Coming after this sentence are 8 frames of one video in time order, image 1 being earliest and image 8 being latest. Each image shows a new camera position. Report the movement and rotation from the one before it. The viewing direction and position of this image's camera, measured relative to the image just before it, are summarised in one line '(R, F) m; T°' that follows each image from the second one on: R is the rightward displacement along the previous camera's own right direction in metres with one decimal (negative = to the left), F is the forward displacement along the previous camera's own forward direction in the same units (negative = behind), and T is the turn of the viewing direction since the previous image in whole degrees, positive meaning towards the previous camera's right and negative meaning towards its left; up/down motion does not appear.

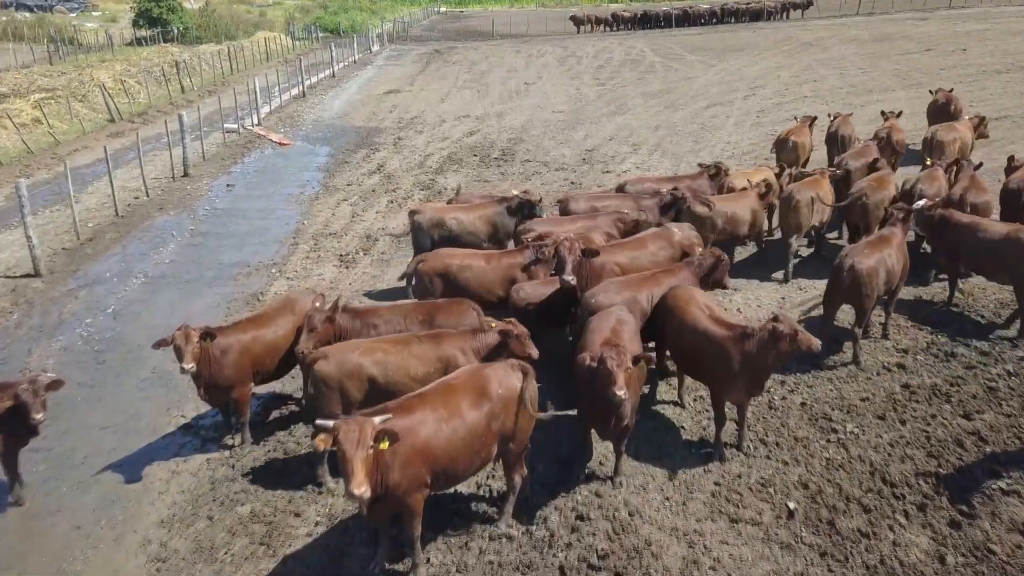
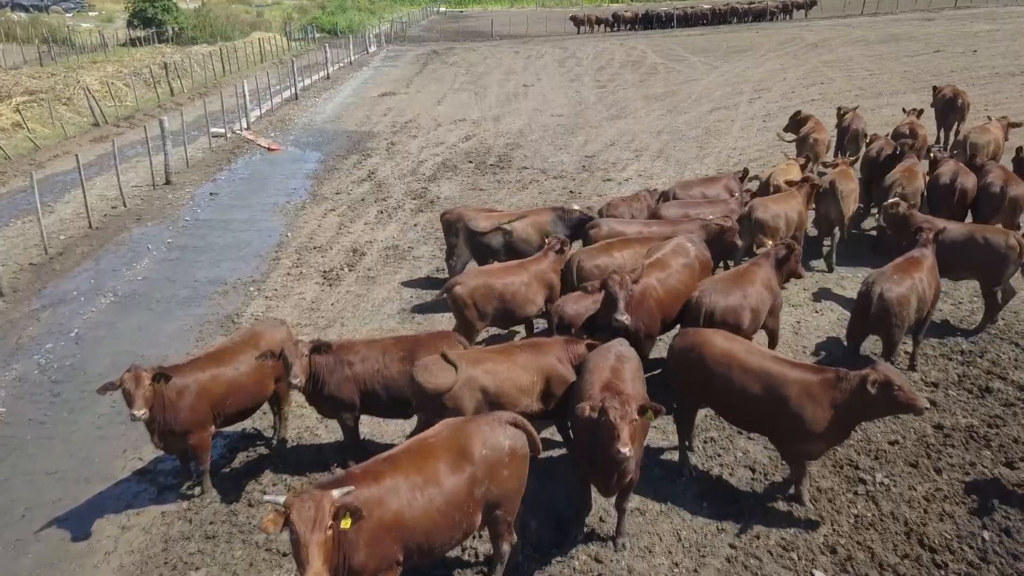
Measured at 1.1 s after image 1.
(+0.1, +0.8) m; 0°
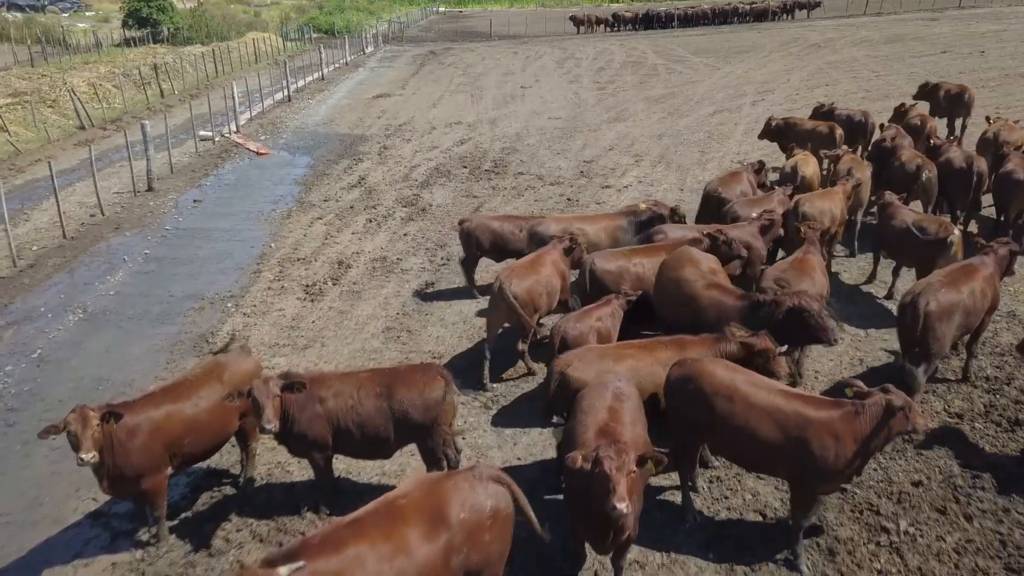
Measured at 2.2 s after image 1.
(+0.1, +0.7) m; 0°
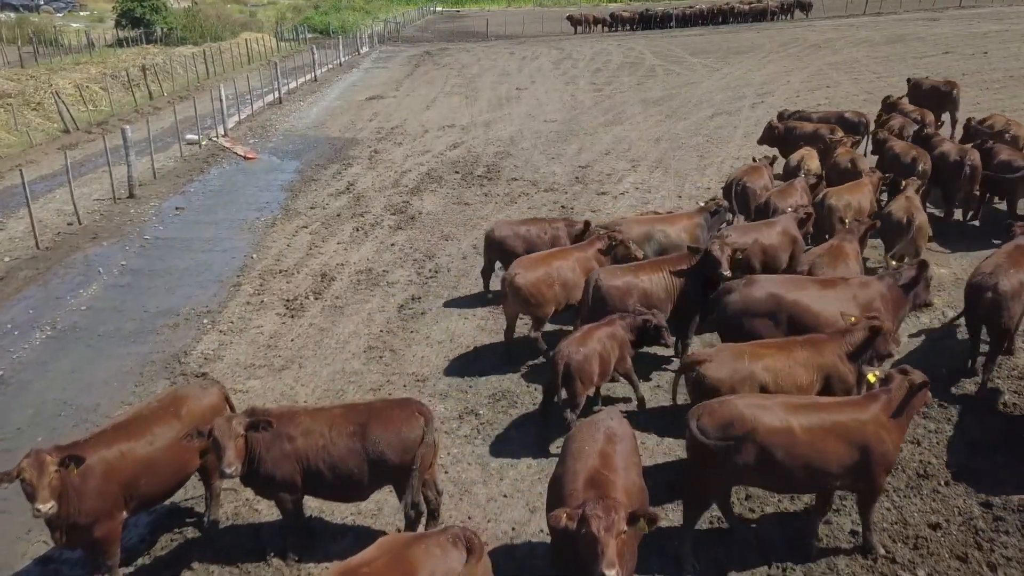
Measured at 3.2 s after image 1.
(+0.1, +0.5) m; 0°
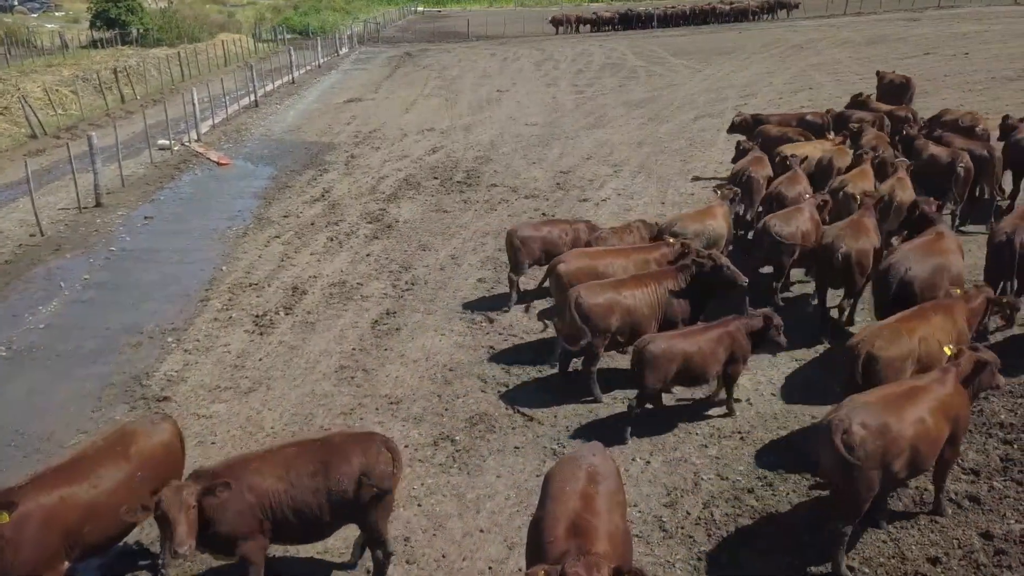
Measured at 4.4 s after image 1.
(+0.1, +0.4) m; +1°
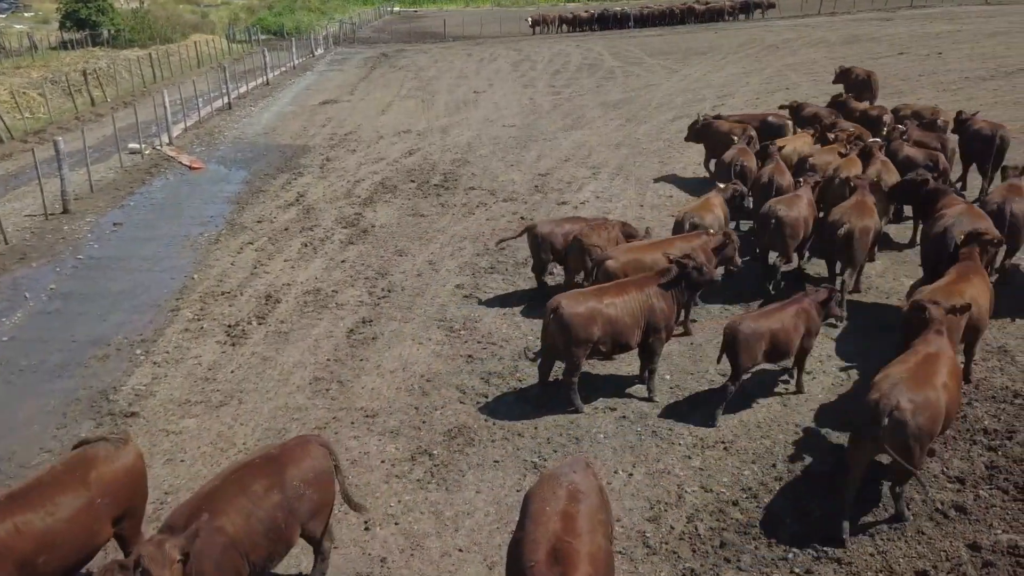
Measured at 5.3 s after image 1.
(0.0, +0.2) m; +1°
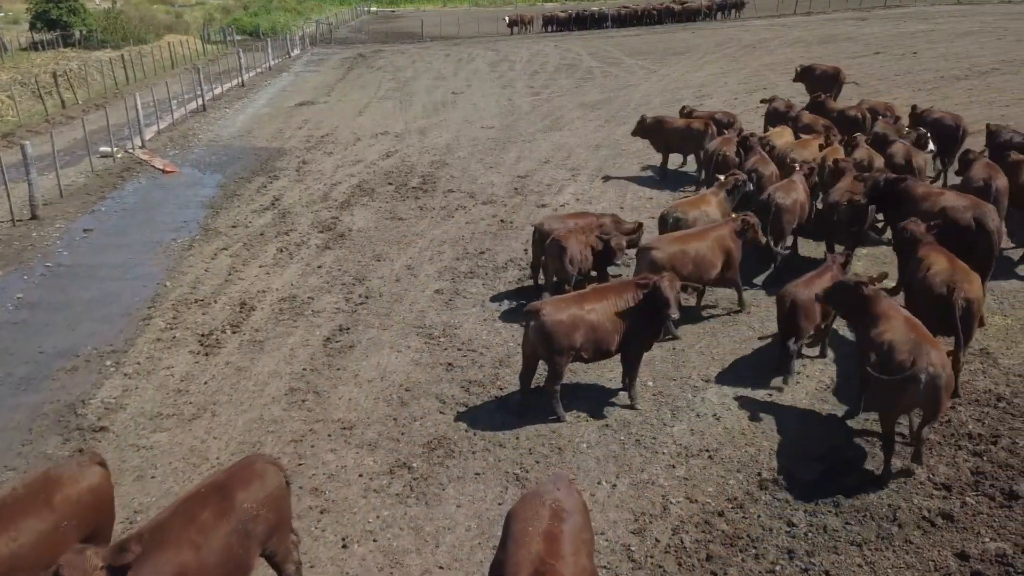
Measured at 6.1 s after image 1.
(0.0, +0.2) m; +1°
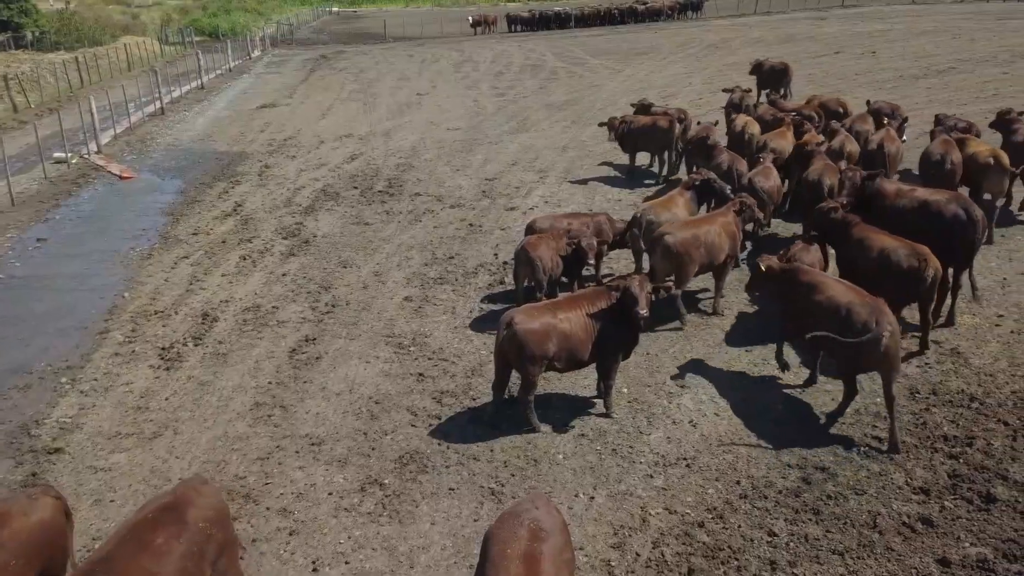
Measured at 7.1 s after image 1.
(0.0, +0.2) m; +2°
